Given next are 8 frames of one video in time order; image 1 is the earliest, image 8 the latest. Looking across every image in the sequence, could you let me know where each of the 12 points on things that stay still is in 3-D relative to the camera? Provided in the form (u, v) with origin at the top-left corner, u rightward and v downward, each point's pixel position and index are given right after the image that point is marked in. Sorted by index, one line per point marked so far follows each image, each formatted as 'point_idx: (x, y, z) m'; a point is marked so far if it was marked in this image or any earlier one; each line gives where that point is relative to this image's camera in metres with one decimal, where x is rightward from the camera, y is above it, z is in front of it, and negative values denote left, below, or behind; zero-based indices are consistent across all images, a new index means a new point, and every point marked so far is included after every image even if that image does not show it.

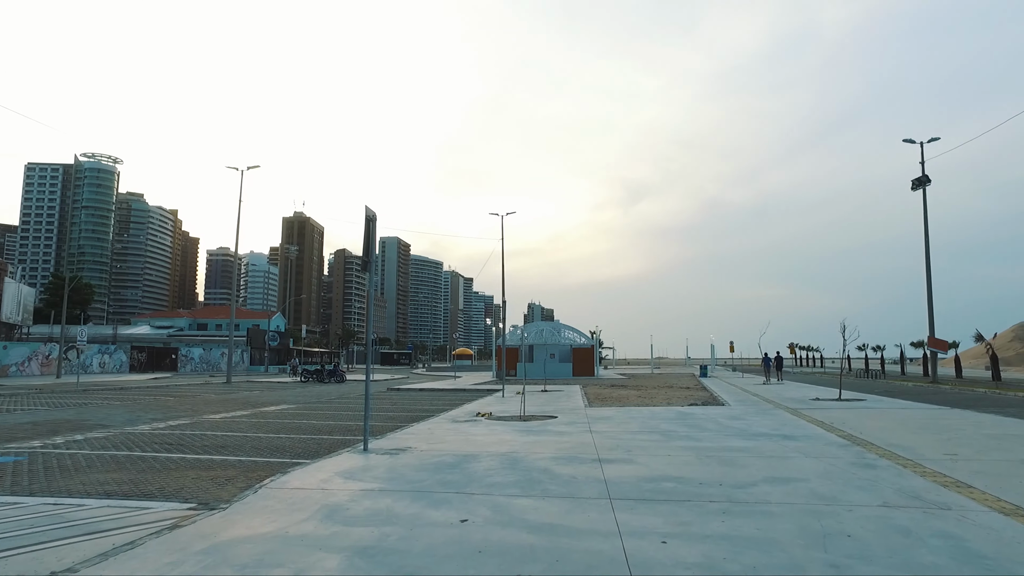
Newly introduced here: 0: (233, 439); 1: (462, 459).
0: (-6.1, -3.3, +12.7) m
1: (-0.8, -2.6, +8.9) m
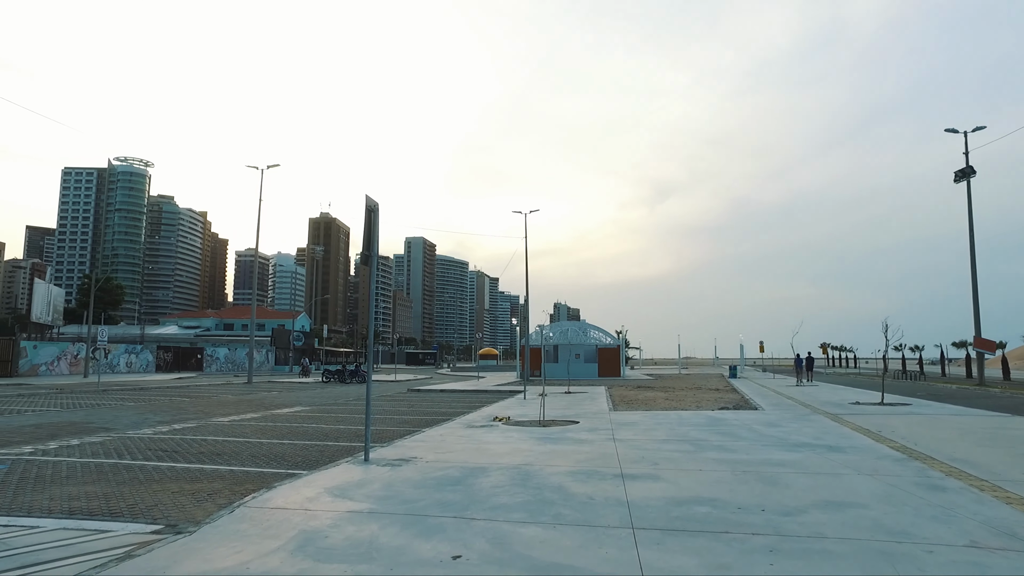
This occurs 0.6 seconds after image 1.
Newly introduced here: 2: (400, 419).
0: (-5.8, -3.2, +12.1) m
1: (-0.6, -2.5, +8.0) m
2: (-3.5, -4.1, +18.3) m
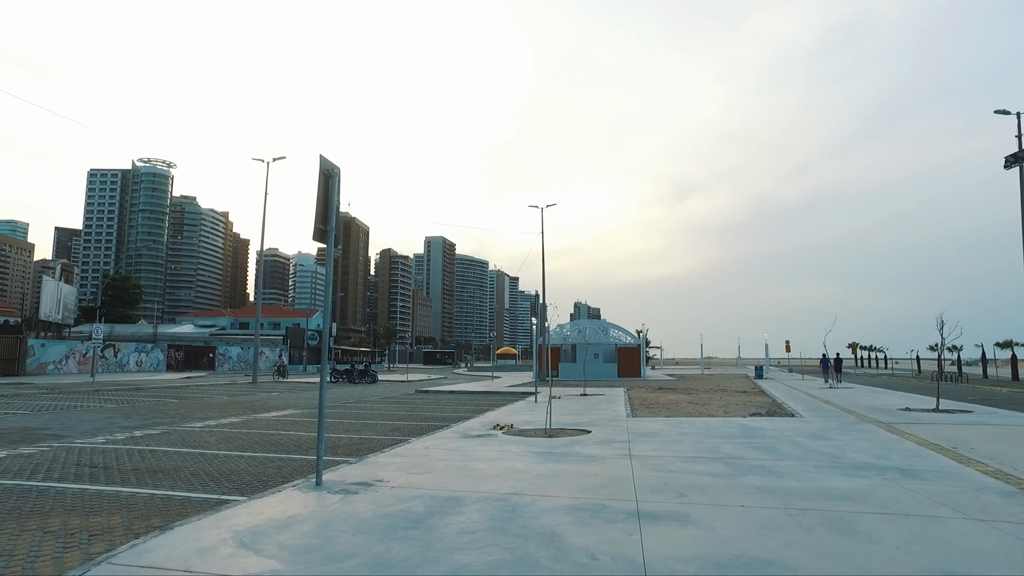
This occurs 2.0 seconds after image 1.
0: (-5.8, -3.0, +10.4) m
1: (-0.8, -2.3, +6.1) m
2: (-3.4, -3.8, +16.5) m
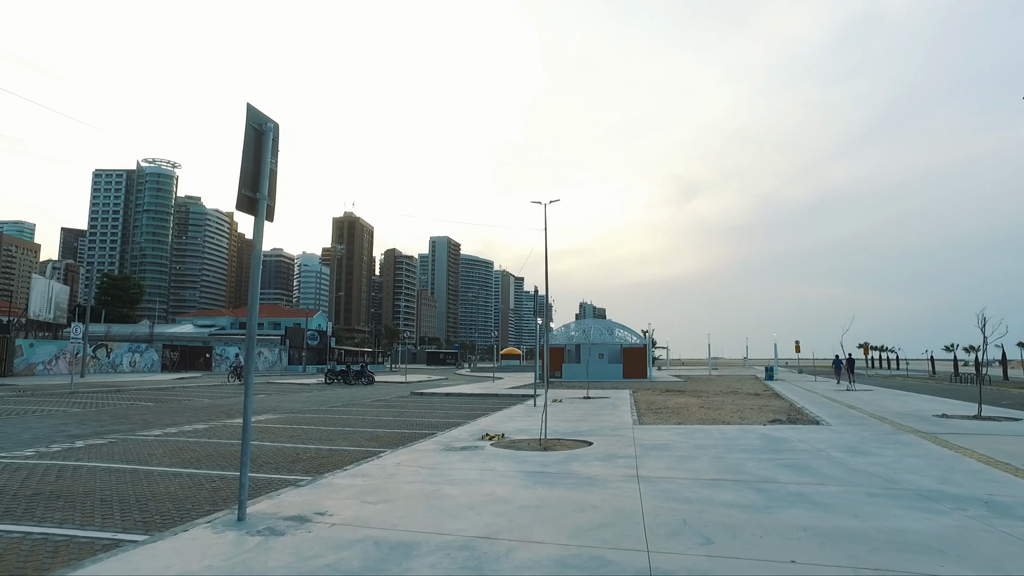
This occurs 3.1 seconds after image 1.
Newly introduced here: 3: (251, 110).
0: (-6.0, -2.8, +8.8) m
1: (-1.1, -2.1, +4.5) m
2: (-3.5, -3.7, +15.0) m
3: (-2.8, +1.9, +6.3) m
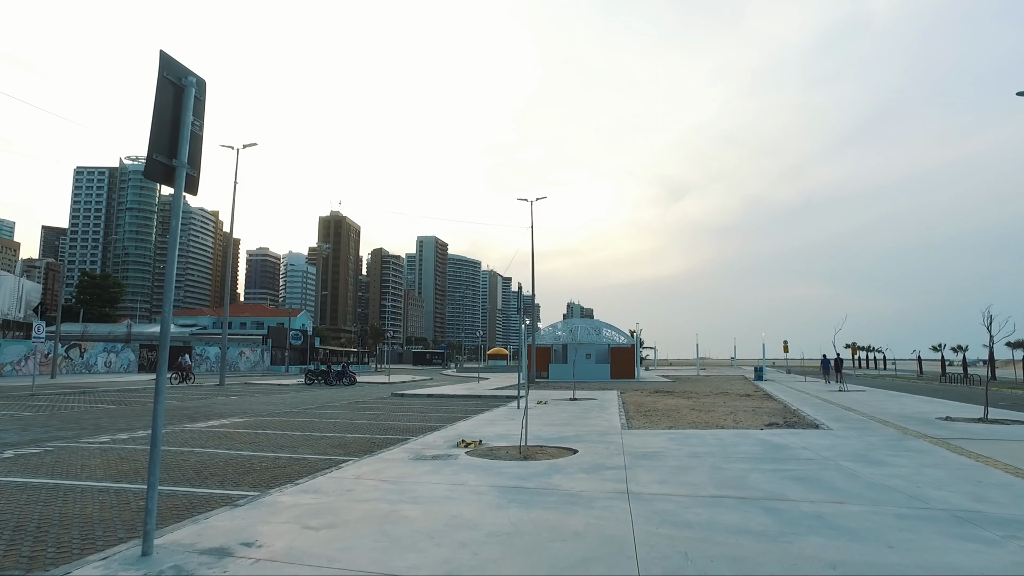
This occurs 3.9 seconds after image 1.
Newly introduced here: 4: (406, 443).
0: (-6.4, -2.7, +7.7) m
1: (-1.3, -2.0, +3.5) m
2: (-4.0, -3.5, +13.9) m
3: (-3.1, +2.1, +5.3) m
4: (-2.2, -3.2, +12.2) m
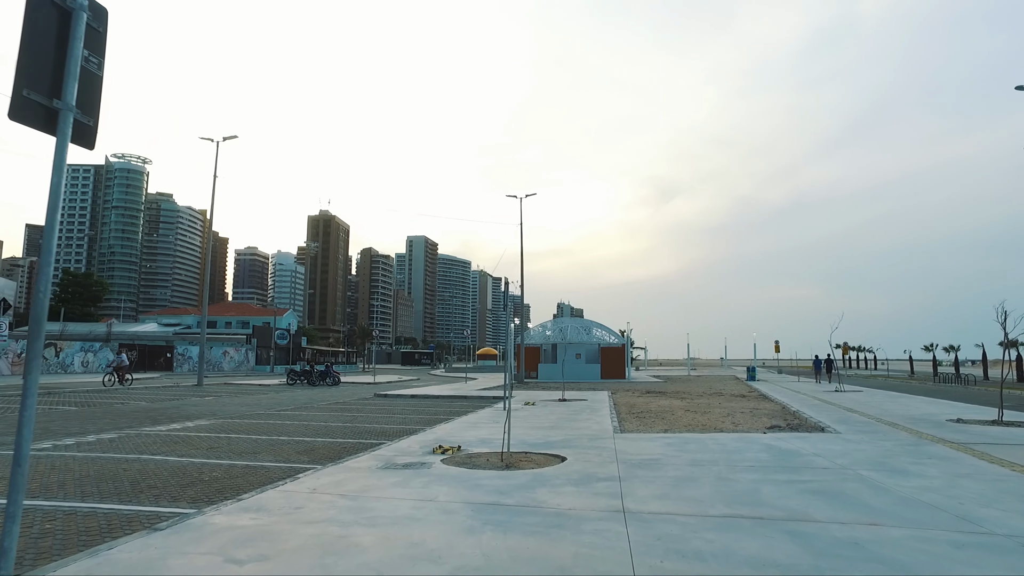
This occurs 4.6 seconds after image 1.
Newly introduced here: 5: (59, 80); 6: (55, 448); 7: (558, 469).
0: (-6.6, -2.5, +6.6) m
1: (-1.5, -1.8, +2.5) m
2: (-4.3, -3.4, +12.8) m
3: (-3.3, +2.2, +4.2) m
4: (-2.5, -3.0, +11.1) m
5: (-3.3, +1.5, +4.2) m
6: (-8.7, -3.1, +11.1) m
7: (+0.7, -2.6, +8.4) m
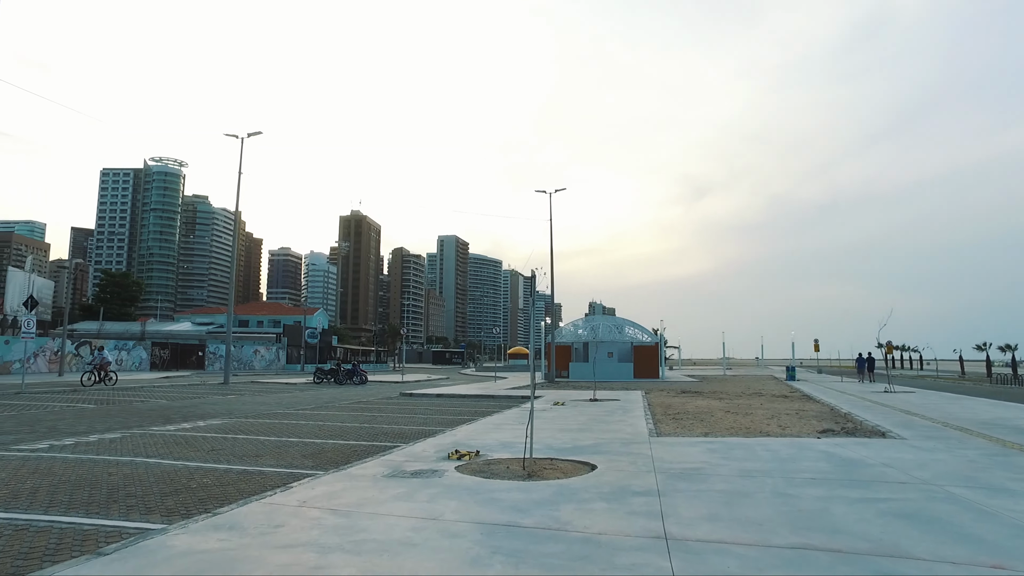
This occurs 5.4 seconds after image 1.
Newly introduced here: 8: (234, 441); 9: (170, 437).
0: (-6.4, -2.3, +5.9) m
1: (-1.6, -1.6, +1.5) m
2: (-3.8, -3.2, +12.0) m
3: (-3.3, +2.4, +3.3) m
4: (-2.1, -2.8, +10.2) m
5: (-3.2, +1.7, +3.3) m
6: (-8.3, -2.9, +10.5) m
7: (+0.9, -2.4, +7.3) m
8: (-5.8, -3.2, +12.0) m
9: (-7.2, -3.2, +12.3) m
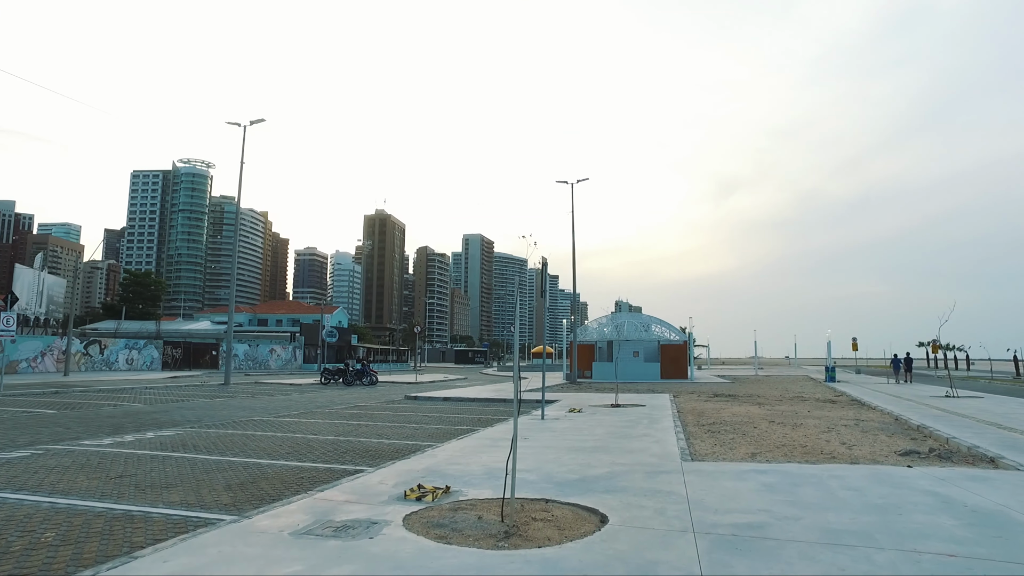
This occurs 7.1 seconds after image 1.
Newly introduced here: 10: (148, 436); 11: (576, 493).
0: (-6.8, -2.1, +3.6) m
1: (-2.1, -1.4, -1.0) m
2: (-3.9, -2.9, +9.6) m
3: (-3.8, +2.7, +0.9) m
4: (-2.3, -2.6, +7.7) m
5: (-3.7, +1.9, +0.9) m
6: (-8.4, -2.7, +8.4) m
7: (+0.6, -2.1, +4.8) m
8: (-5.8, -2.9, +9.7) m
9: (-7.3, -2.9, +10.1) m
10: (-7.9, -3.3, +12.8) m
11: (+0.8, -2.5, +7.1) m
